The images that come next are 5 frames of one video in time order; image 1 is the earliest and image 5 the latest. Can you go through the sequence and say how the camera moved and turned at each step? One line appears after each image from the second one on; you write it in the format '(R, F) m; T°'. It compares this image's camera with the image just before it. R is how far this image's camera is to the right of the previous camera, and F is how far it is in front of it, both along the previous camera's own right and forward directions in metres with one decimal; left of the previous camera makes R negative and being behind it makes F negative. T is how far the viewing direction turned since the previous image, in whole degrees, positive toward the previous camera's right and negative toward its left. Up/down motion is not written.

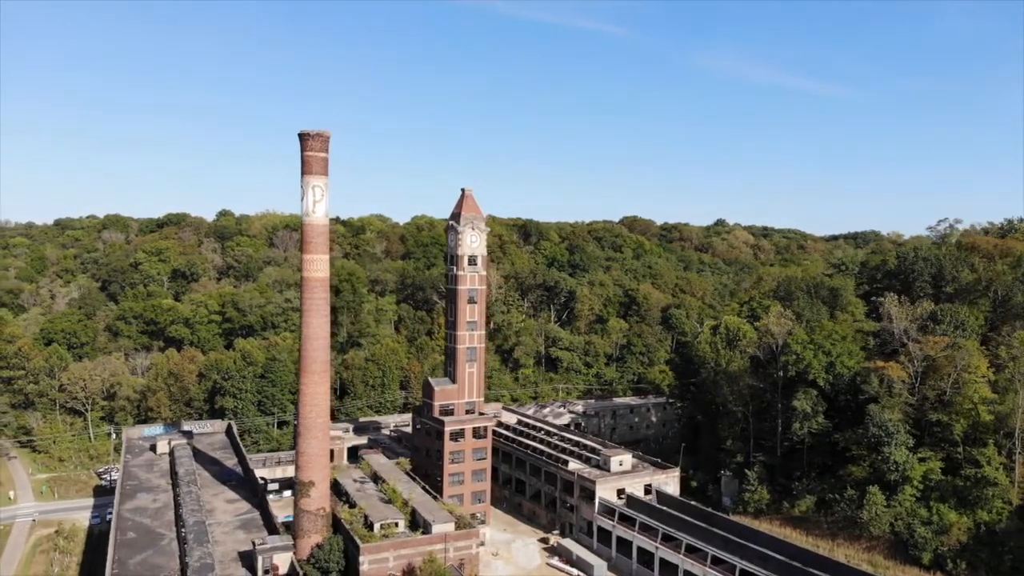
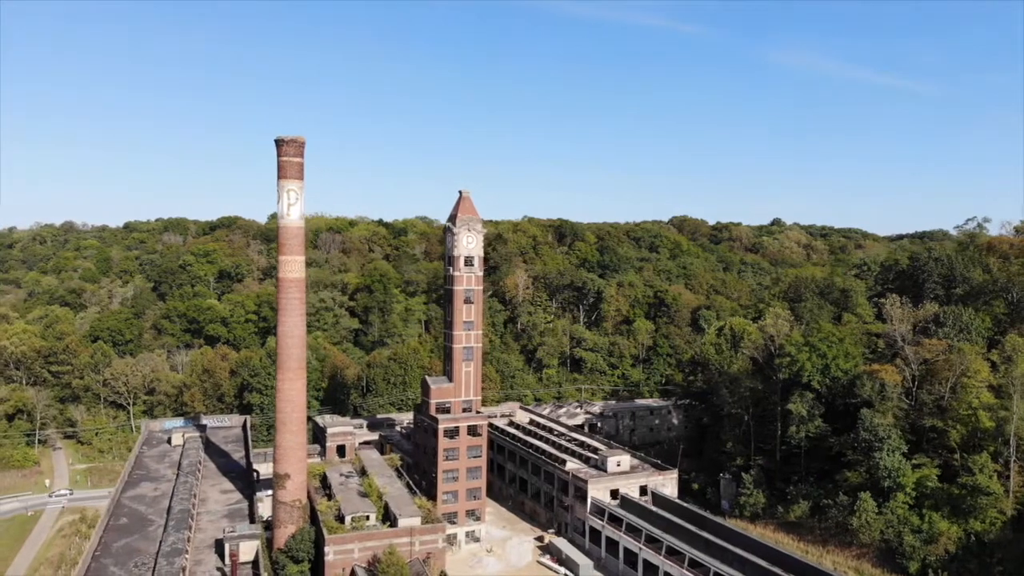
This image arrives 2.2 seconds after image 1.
(+3.5, -0.2) m; -3°
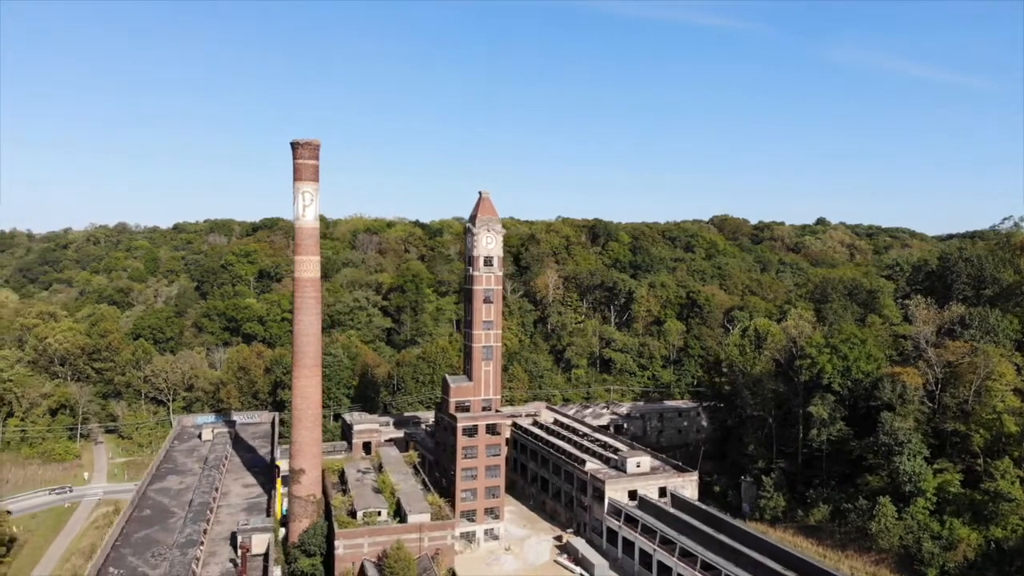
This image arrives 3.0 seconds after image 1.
(+1.3, -0.3) m; -3°
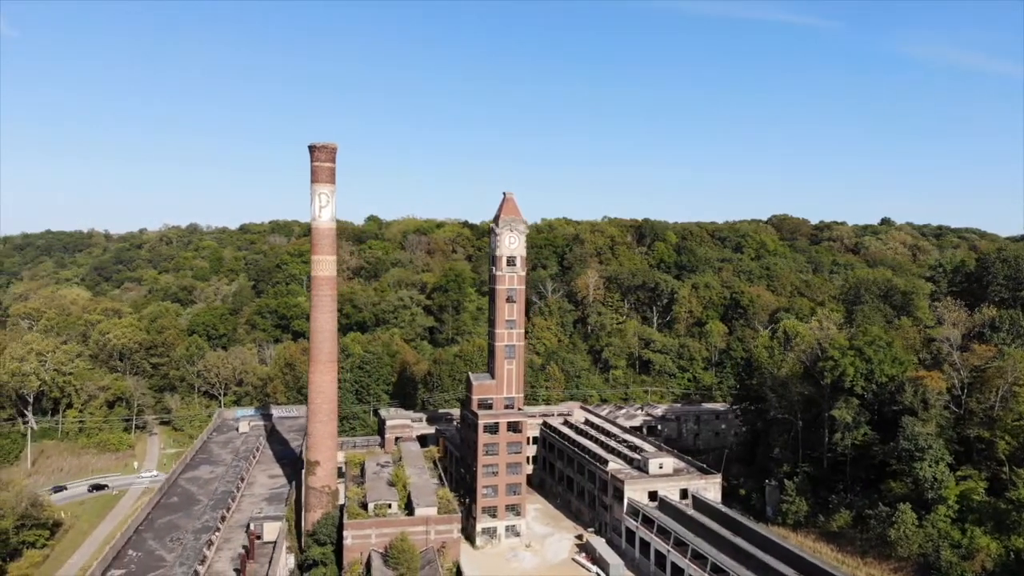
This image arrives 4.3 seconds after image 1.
(+2.1, -0.5) m; -4°
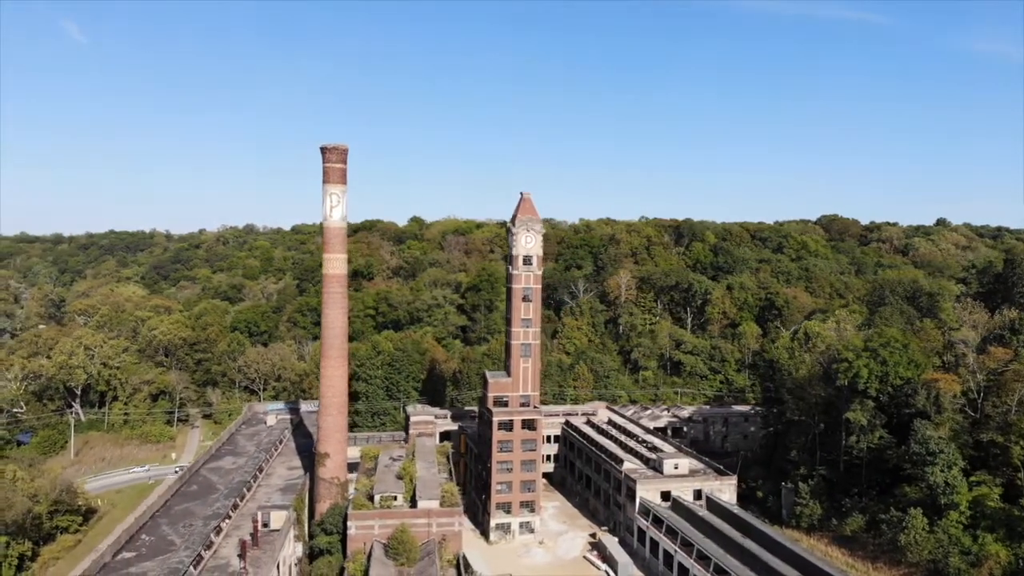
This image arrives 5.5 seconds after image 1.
(+1.9, -0.6) m; -3°
